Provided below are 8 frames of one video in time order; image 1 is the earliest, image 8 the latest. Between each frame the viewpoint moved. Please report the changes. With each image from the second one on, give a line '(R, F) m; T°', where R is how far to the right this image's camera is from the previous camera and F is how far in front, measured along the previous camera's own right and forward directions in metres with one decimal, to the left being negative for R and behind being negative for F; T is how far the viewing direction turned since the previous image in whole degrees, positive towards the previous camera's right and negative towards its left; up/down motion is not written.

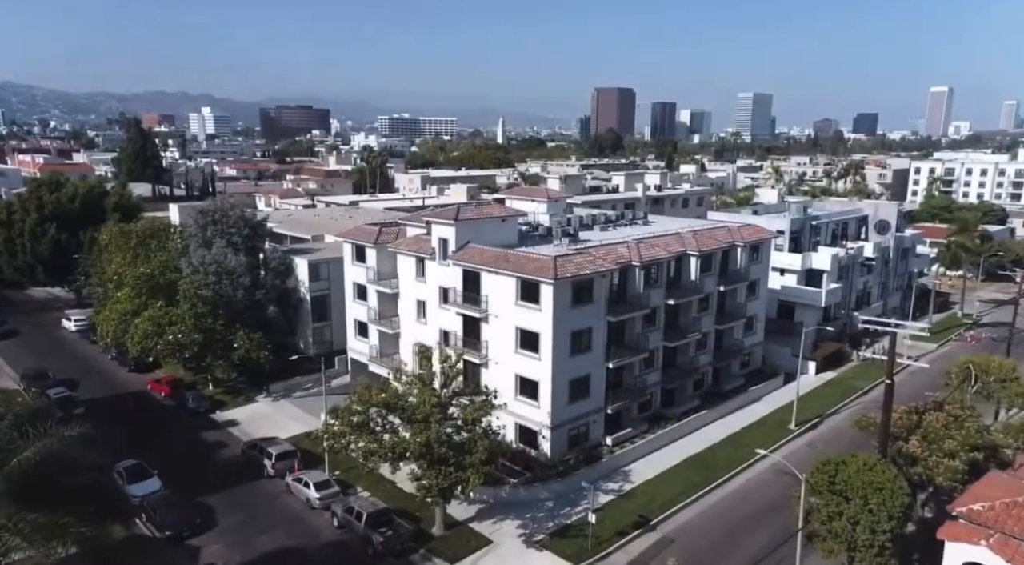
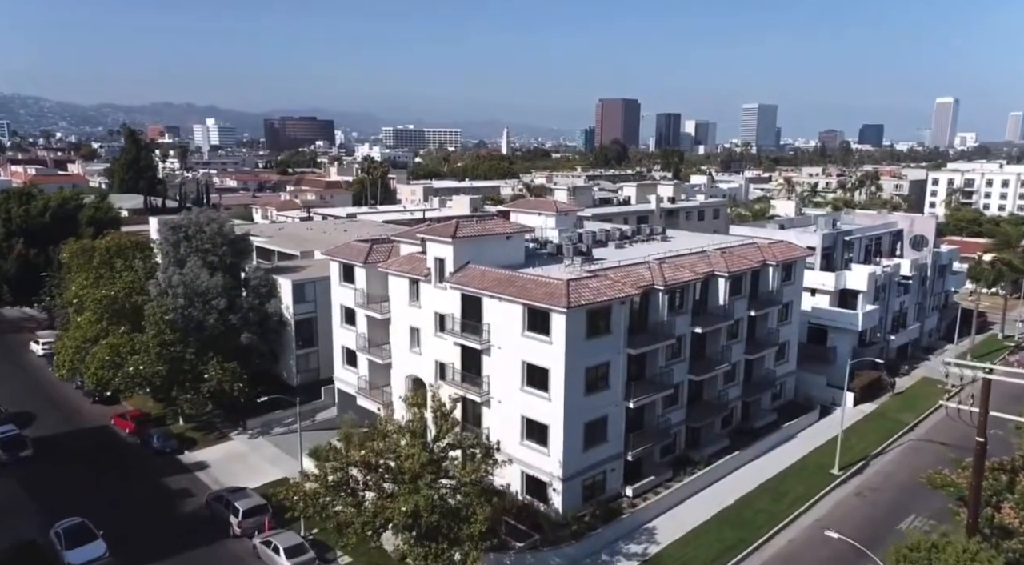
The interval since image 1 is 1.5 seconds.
(-0.1, +4.7) m; 0°
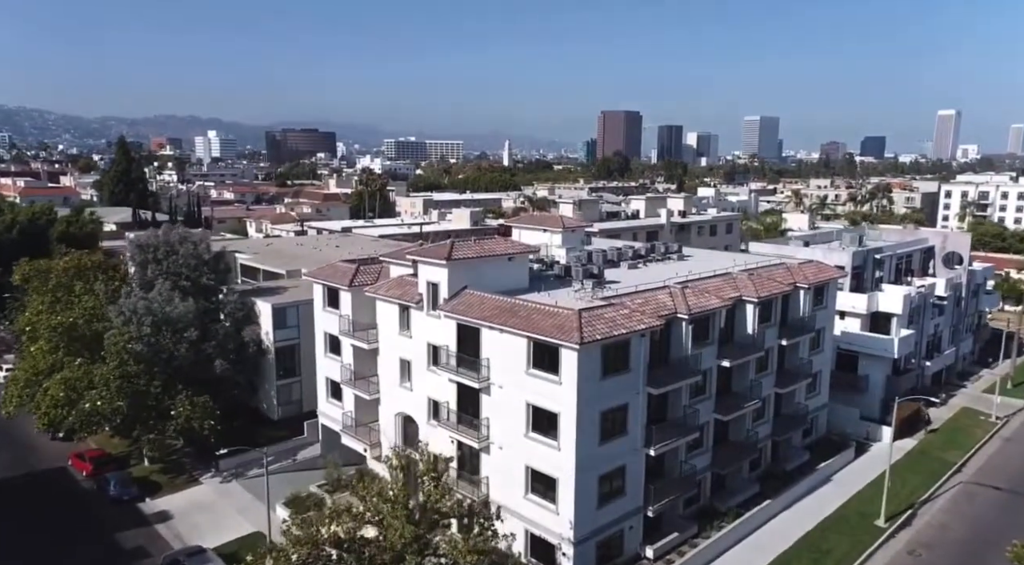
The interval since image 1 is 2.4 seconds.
(0.0, +4.1) m; 0°
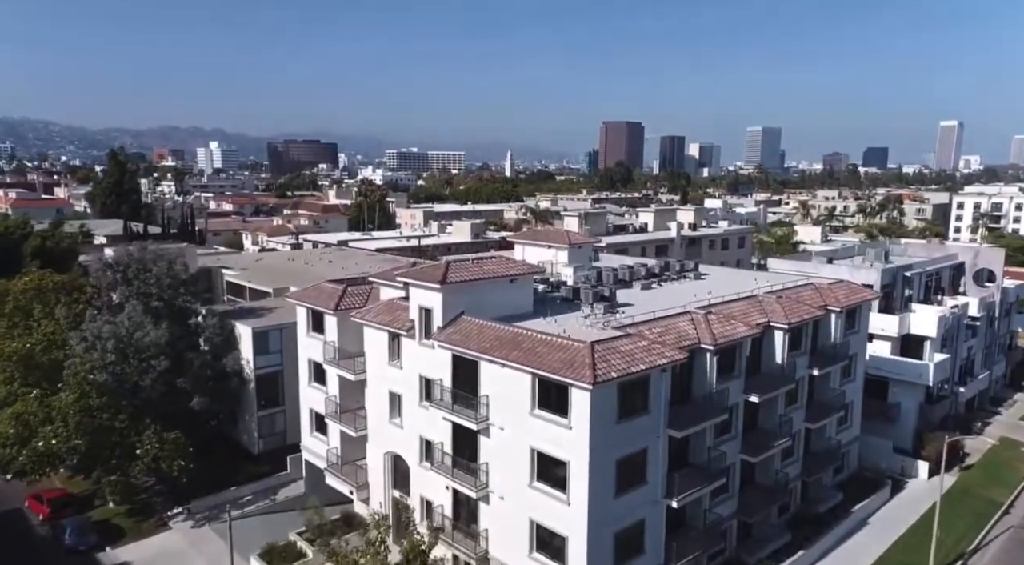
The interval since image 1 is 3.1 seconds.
(0.0, +3.3) m; 0°
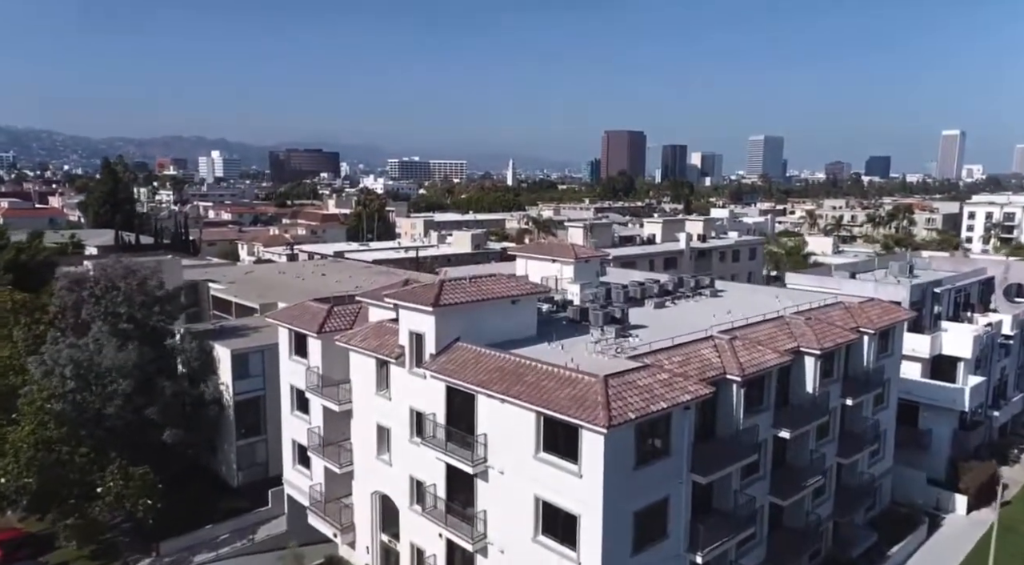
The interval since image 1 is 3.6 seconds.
(0.0, +2.9) m; 0°
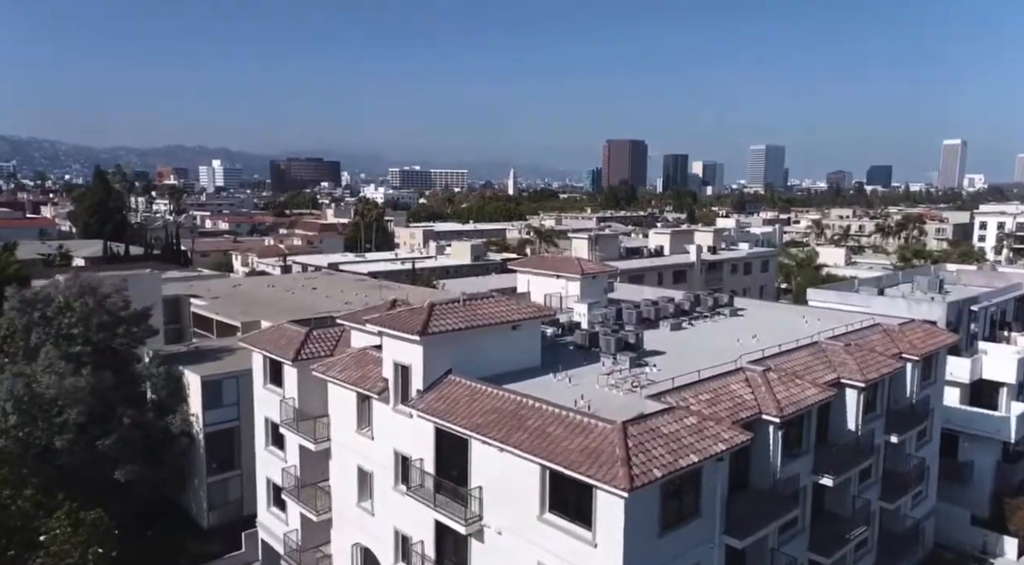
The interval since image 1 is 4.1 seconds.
(0.0, +3.3) m; 0°
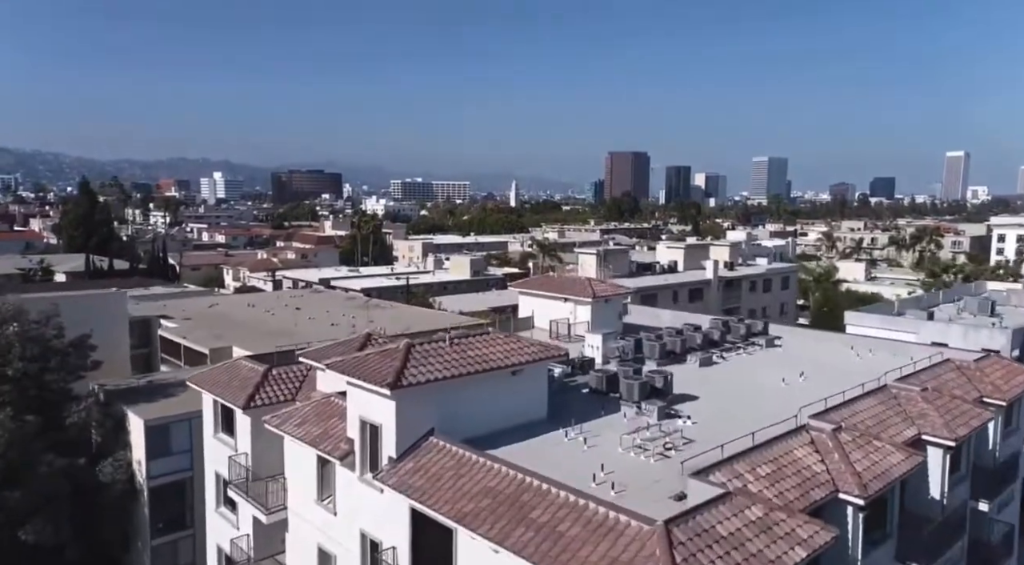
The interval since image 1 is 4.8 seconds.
(+0.1, +4.6) m; 0°
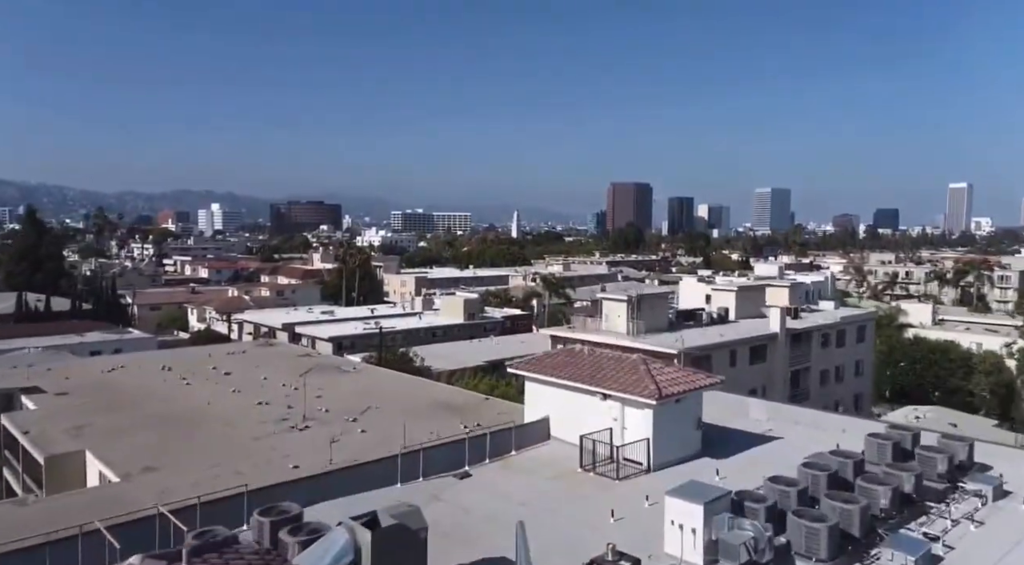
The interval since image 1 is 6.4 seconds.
(0.0, +13.4) m; 0°
